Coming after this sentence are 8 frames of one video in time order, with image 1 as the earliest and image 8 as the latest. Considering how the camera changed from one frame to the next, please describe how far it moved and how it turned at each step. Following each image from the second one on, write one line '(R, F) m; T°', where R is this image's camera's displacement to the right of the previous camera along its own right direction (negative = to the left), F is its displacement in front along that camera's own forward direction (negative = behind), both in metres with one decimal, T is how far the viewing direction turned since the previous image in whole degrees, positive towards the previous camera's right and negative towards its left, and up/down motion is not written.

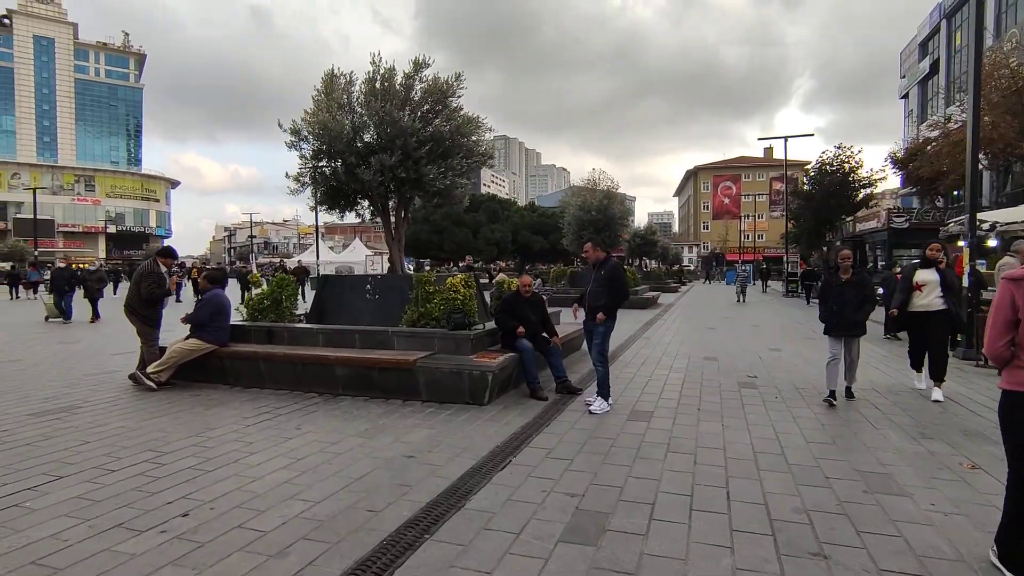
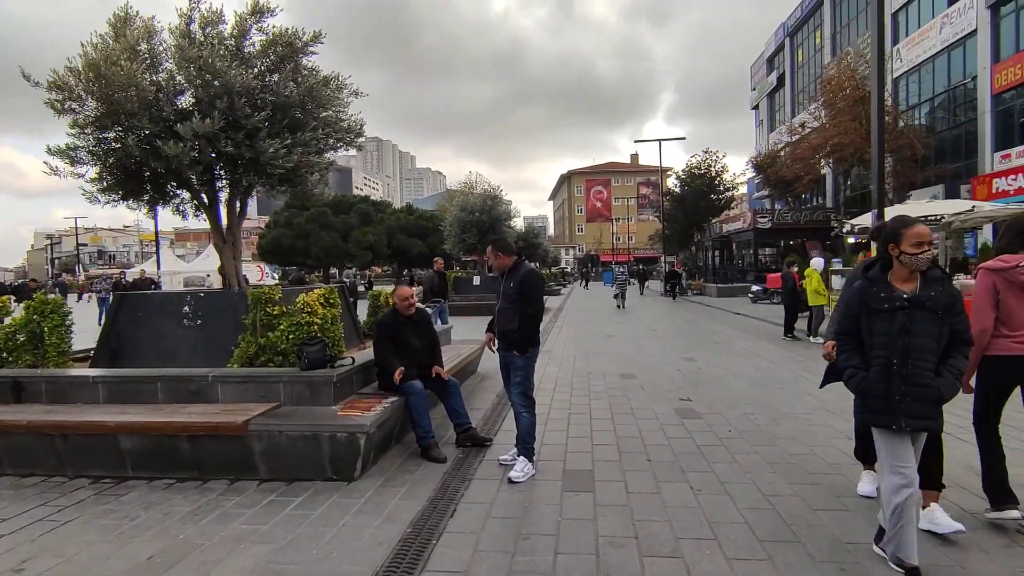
(0.0, +1.8) m; +12°
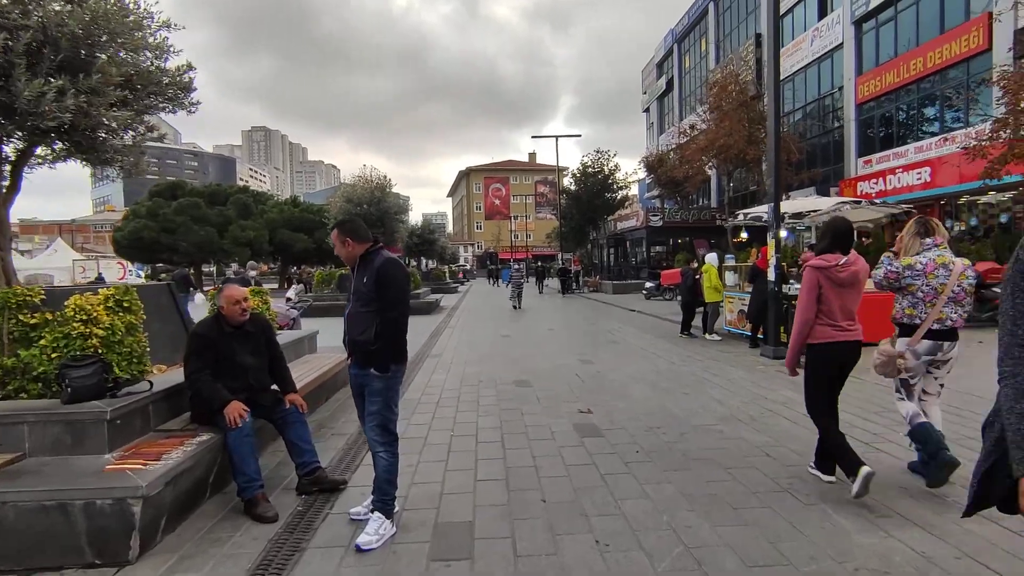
(+0.3, +1.0) m; +10°
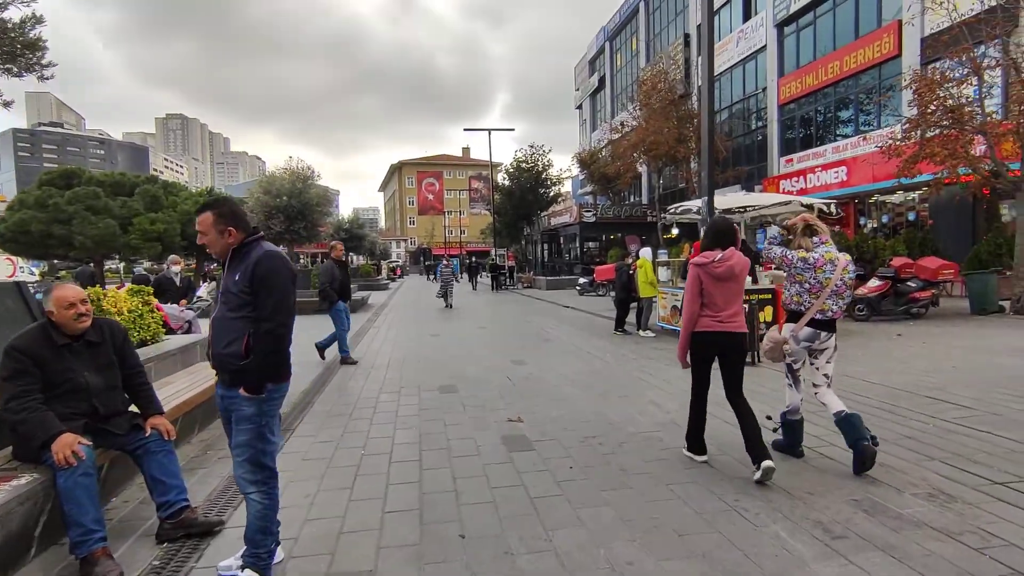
(+0.1, +0.6) m; +6°
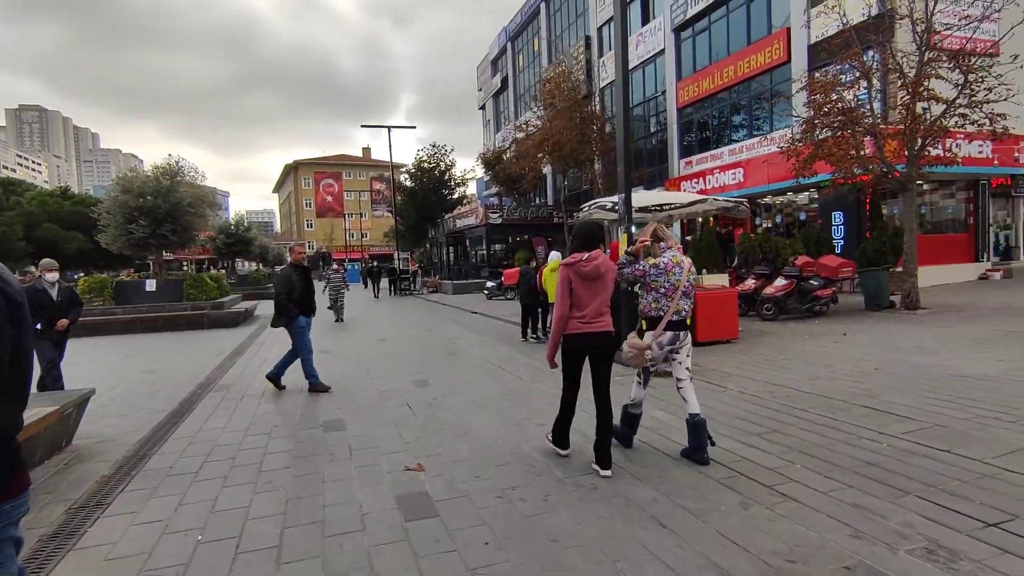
(+0.1, +1.0) m; +9°
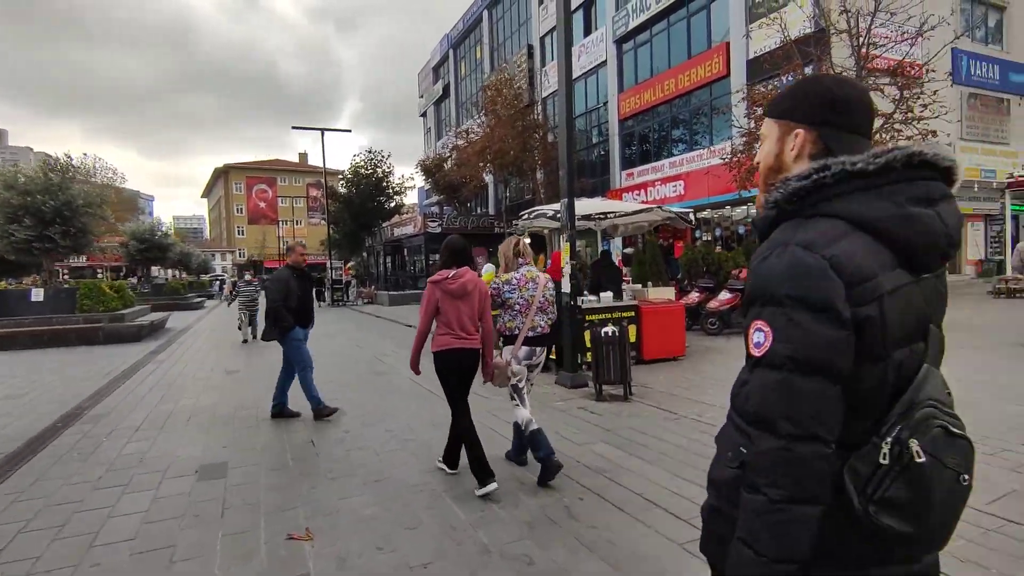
(+0.1, +0.8) m; +6°
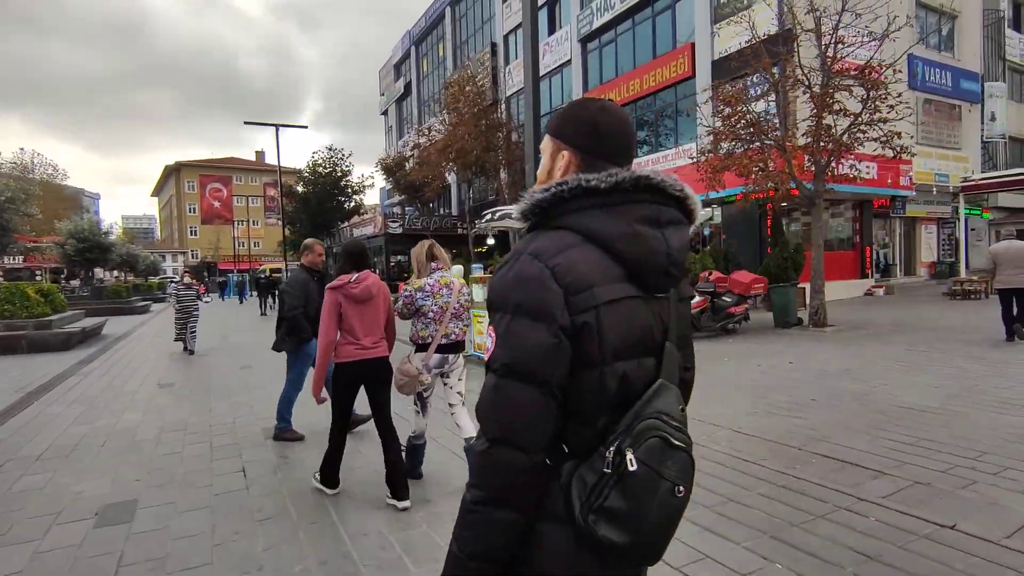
(0.0, +0.6) m; +4°
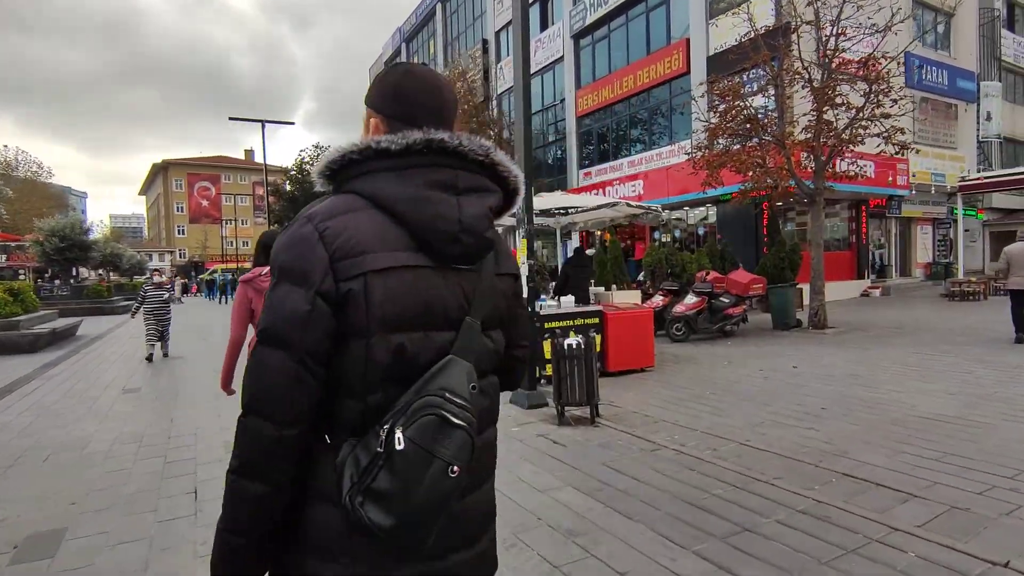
(0.0, +0.5) m; +1°
